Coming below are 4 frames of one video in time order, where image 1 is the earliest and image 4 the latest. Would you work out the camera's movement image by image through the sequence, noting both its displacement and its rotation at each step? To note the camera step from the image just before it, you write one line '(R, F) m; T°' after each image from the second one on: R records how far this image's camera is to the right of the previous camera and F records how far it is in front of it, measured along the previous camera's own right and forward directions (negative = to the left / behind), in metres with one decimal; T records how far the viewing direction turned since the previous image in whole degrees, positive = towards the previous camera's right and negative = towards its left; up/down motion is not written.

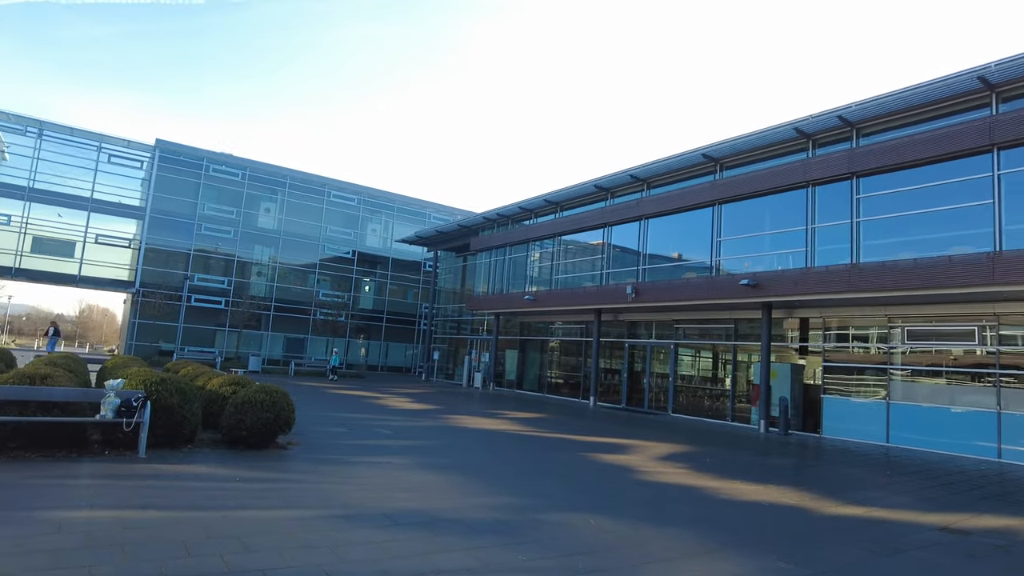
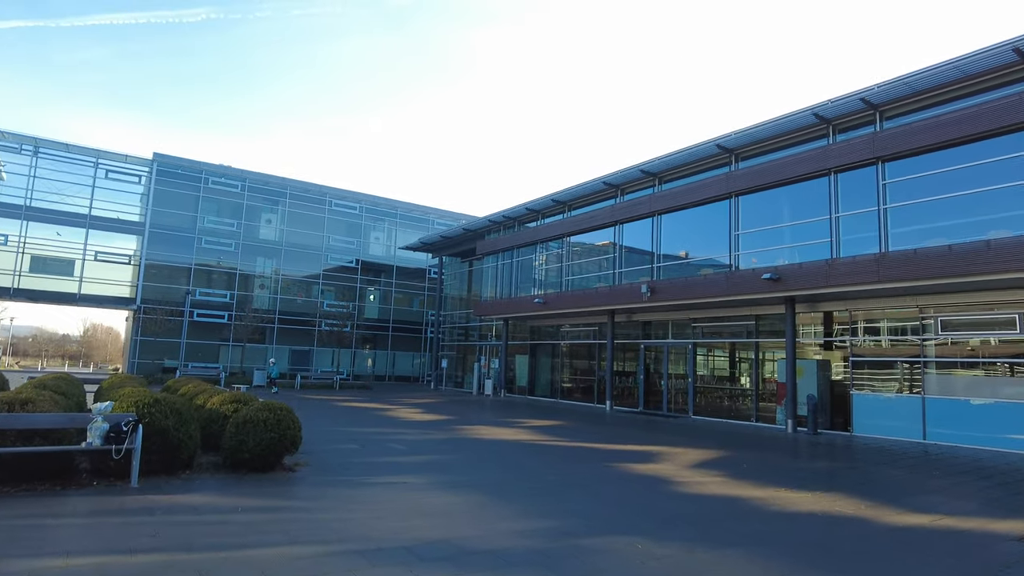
(-0.2, +0.7) m; 0°
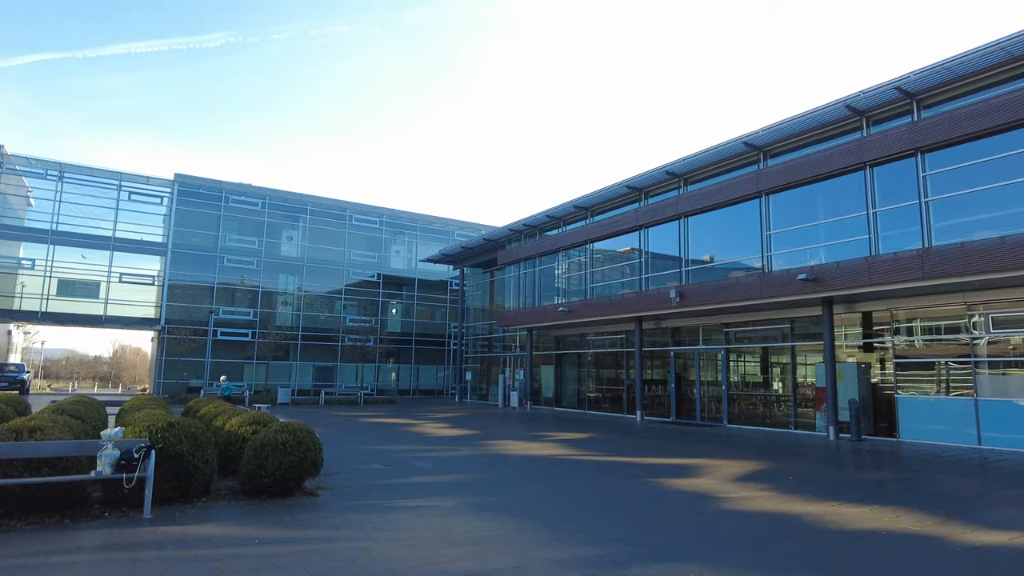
(-0.1, +0.4) m; -2°
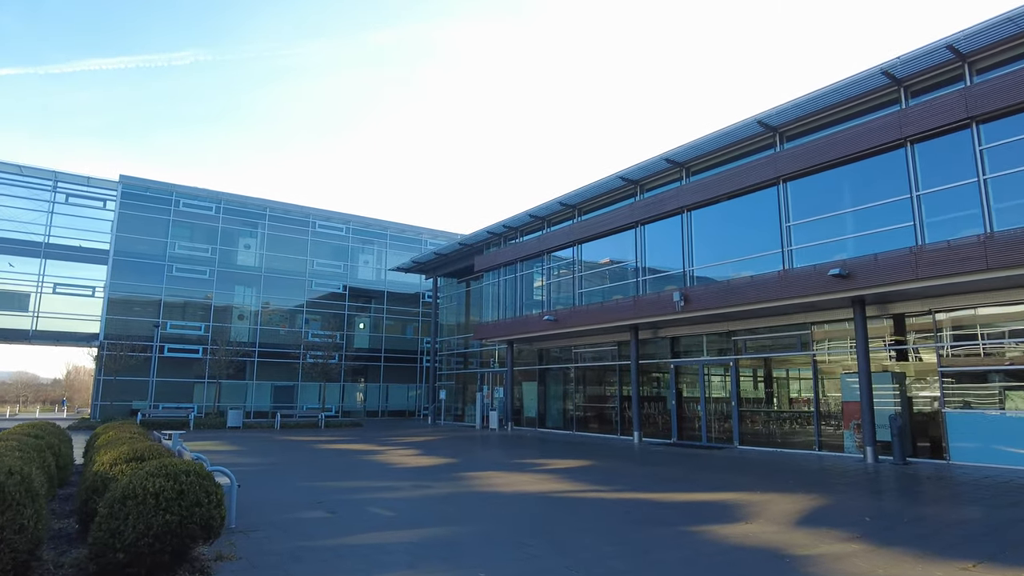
(-0.2, +2.4) m; +2°
